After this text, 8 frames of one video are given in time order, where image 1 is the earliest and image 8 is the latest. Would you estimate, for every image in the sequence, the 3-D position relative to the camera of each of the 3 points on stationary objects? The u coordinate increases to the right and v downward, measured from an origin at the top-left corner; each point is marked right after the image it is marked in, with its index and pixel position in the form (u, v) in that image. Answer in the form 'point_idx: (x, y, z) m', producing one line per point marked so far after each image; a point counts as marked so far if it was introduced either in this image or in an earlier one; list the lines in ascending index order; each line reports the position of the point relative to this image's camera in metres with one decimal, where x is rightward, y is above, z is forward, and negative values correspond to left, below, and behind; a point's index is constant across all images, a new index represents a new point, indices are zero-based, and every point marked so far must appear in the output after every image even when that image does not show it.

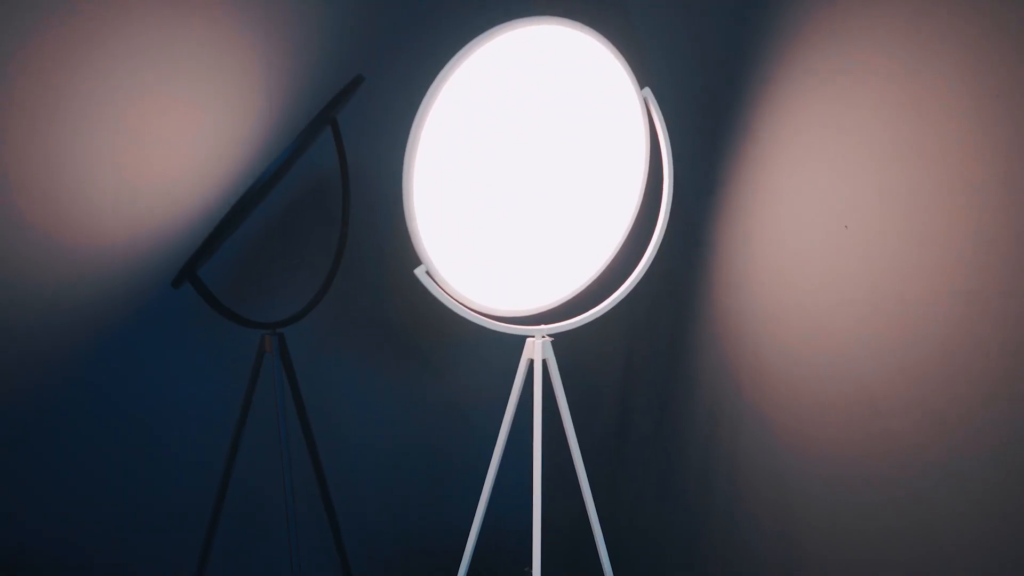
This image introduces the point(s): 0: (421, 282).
0: (-0.2, +0.1, +1.4) m
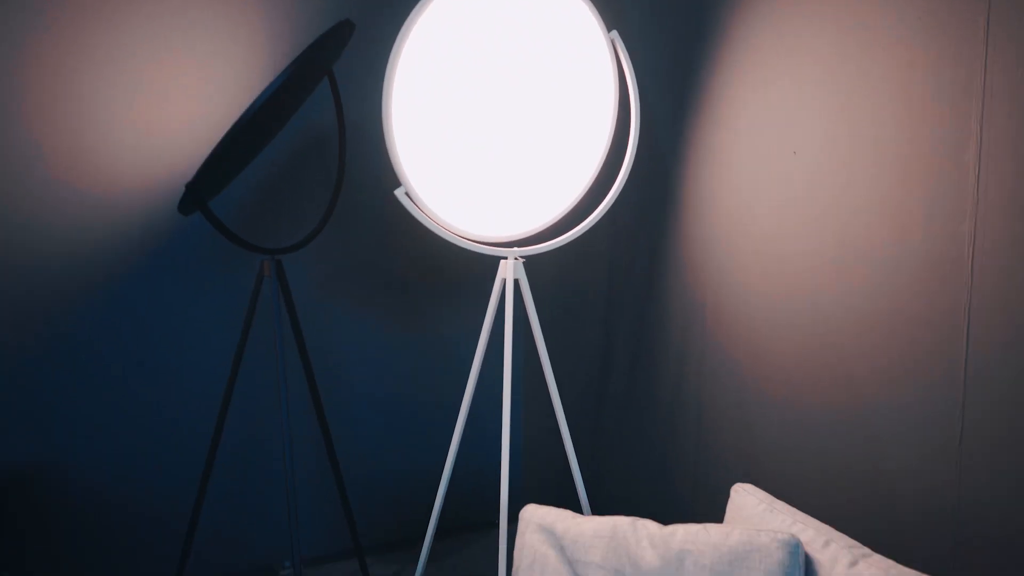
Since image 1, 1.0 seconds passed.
0: (-0.3, +0.2, +1.5) m
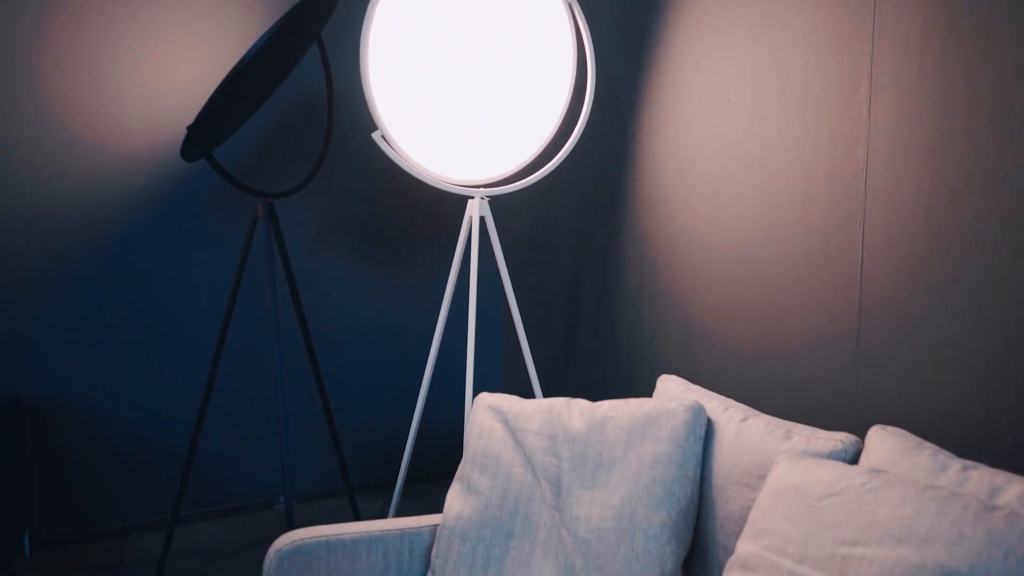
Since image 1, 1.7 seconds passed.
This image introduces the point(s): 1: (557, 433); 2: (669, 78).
0: (-0.3, +0.4, +1.7) m
1: (+0.1, -0.3, +1.2) m
2: (+0.4, +0.6, +2.0) m
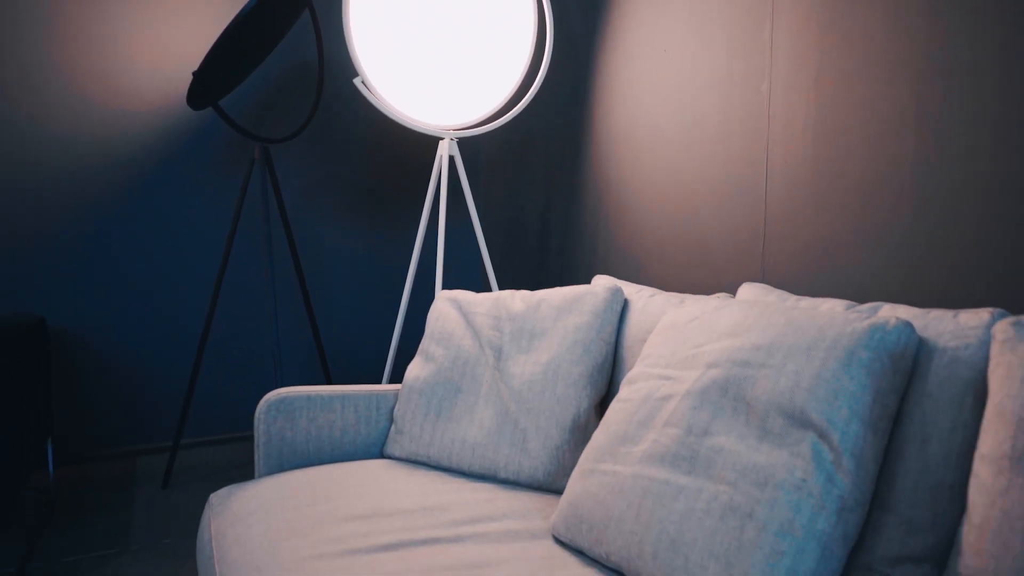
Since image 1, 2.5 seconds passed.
0: (-0.4, +0.6, +2.0) m
1: (0.0, -0.1, +1.4) m
2: (+0.3, +0.8, +2.2) m
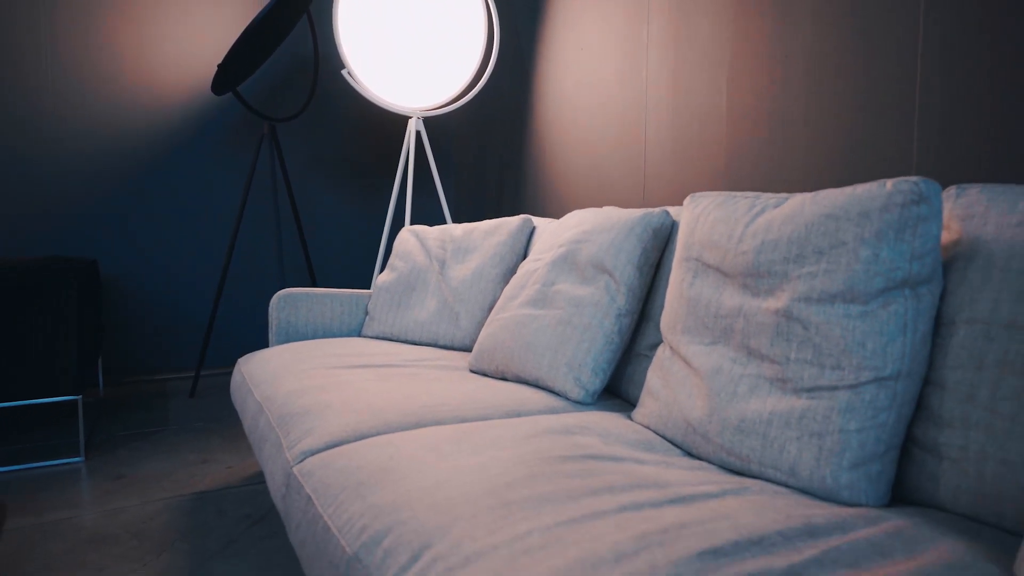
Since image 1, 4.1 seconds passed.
0: (-0.6, +0.8, +2.5) m
1: (-0.2, +0.1, +2.0) m
2: (+0.1, +1.0, +2.8) m
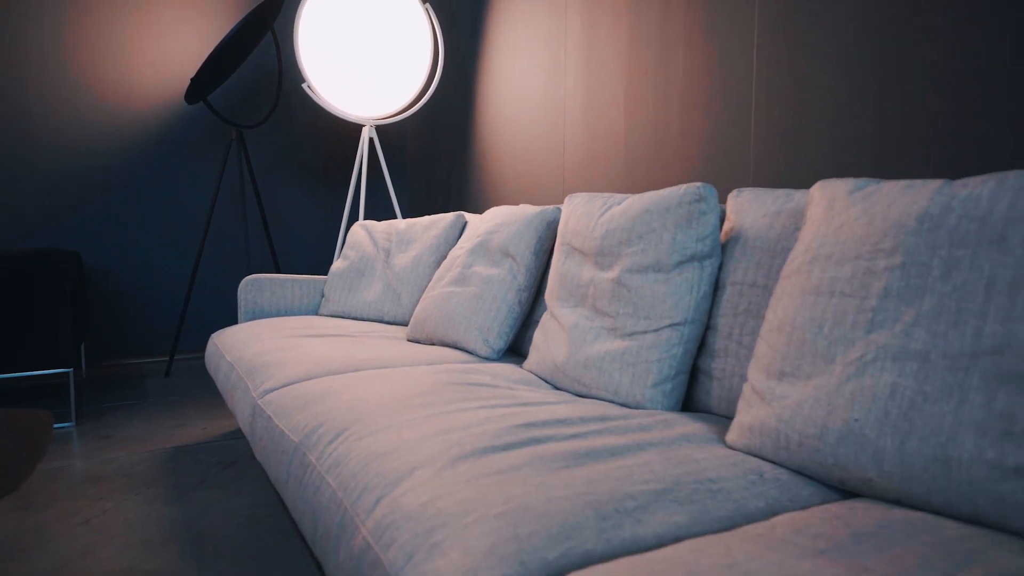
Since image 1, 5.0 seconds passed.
0: (-0.9, +0.8, +2.9) m
1: (-0.4, +0.2, +2.4) m
2: (-0.1, +1.0, +3.1) m
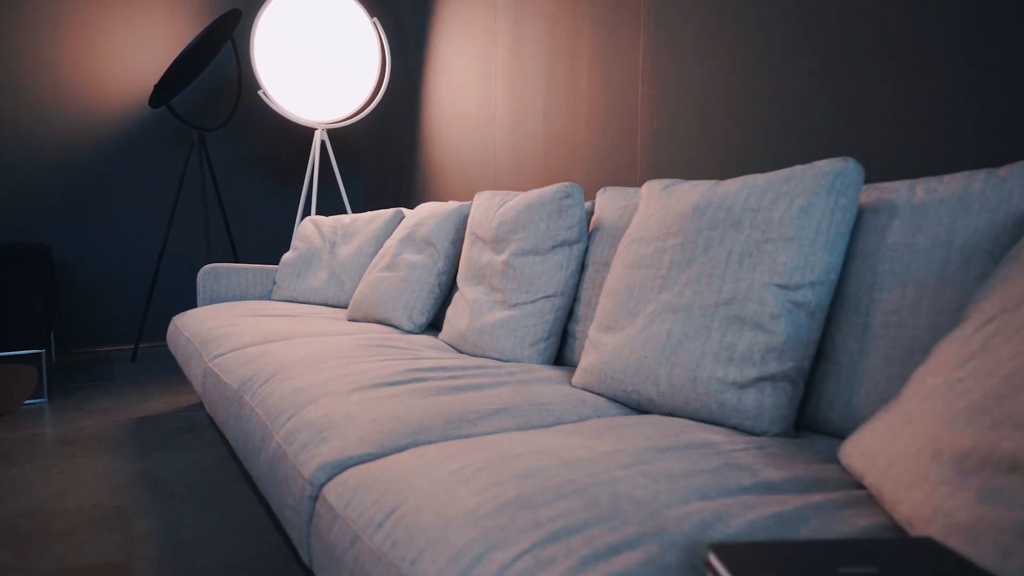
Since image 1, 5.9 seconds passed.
0: (-1.1, +0.9, +3.1) m
1: (-0.7, +0.2, +2.6) m
2: (-0.4, +1.1, +3.4) m
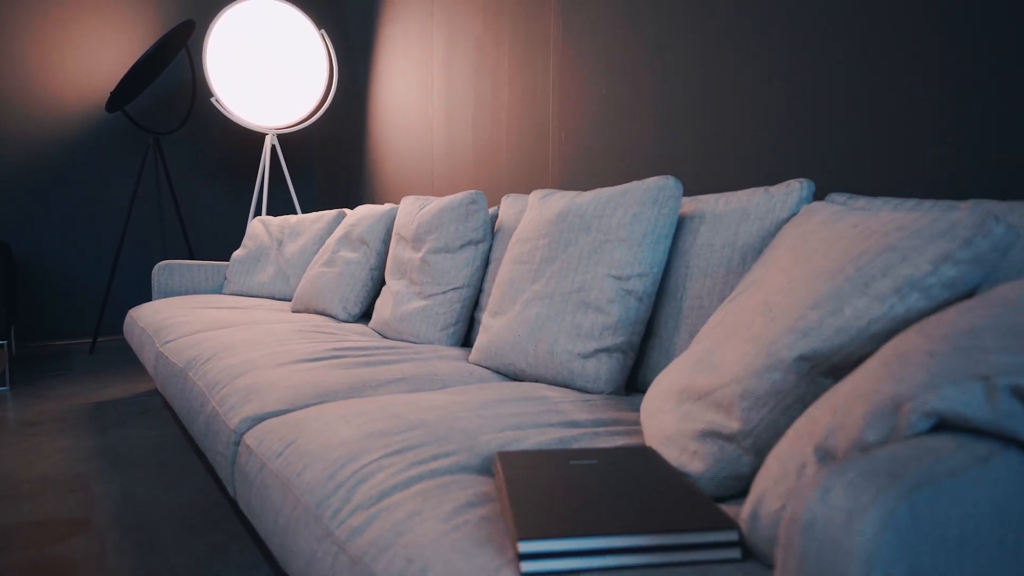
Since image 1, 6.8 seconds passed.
0: (-1.4, +0.9, +3.3) m
1: (-0.9, +0.3, +2.8) m
2: (-0.7, +1.1, +3.6) m
